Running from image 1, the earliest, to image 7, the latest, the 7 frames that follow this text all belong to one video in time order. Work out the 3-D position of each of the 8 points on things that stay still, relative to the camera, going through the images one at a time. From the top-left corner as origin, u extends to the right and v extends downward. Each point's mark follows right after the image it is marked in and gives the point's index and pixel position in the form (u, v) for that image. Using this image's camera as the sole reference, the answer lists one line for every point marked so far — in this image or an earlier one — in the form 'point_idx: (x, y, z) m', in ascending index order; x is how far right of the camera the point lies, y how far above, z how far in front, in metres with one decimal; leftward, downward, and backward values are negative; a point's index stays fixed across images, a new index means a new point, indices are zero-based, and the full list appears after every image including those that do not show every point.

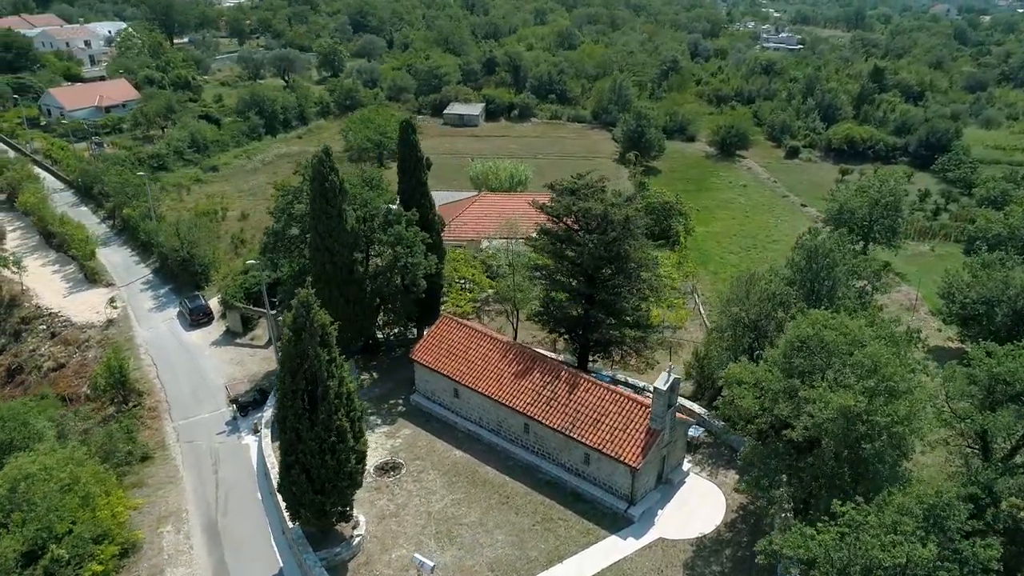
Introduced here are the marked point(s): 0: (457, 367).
0: (-1.5, -2.2, +19.8) m
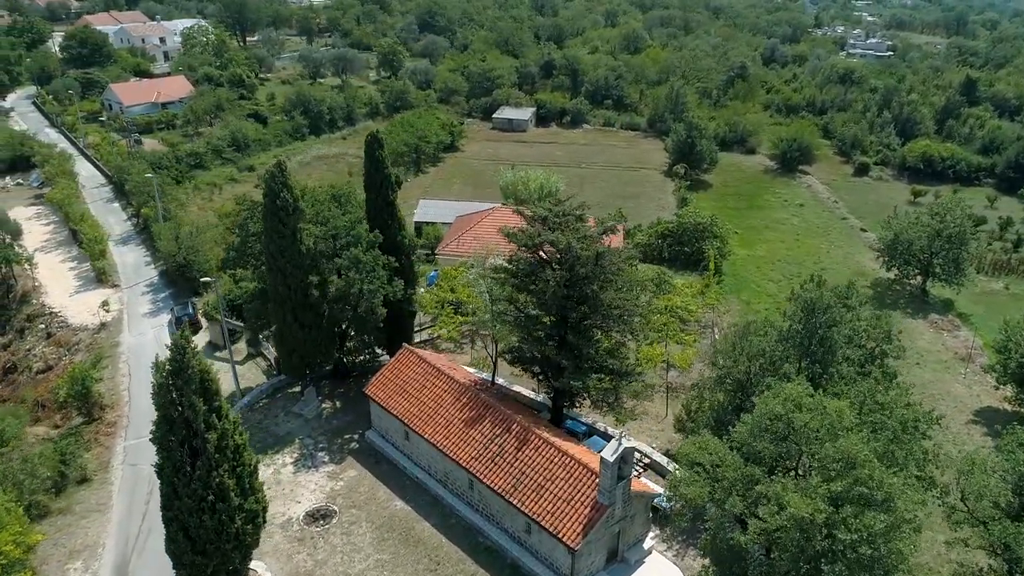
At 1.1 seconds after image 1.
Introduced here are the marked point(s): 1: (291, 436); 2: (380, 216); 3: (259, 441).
0: (-2.7, -3.1, +18.0) m
1: (-6.2, -4.1, +19.8) m
2: (-3.7, +2.0, +19.7) m
3: (-7.0, -4.2, +19.6) m
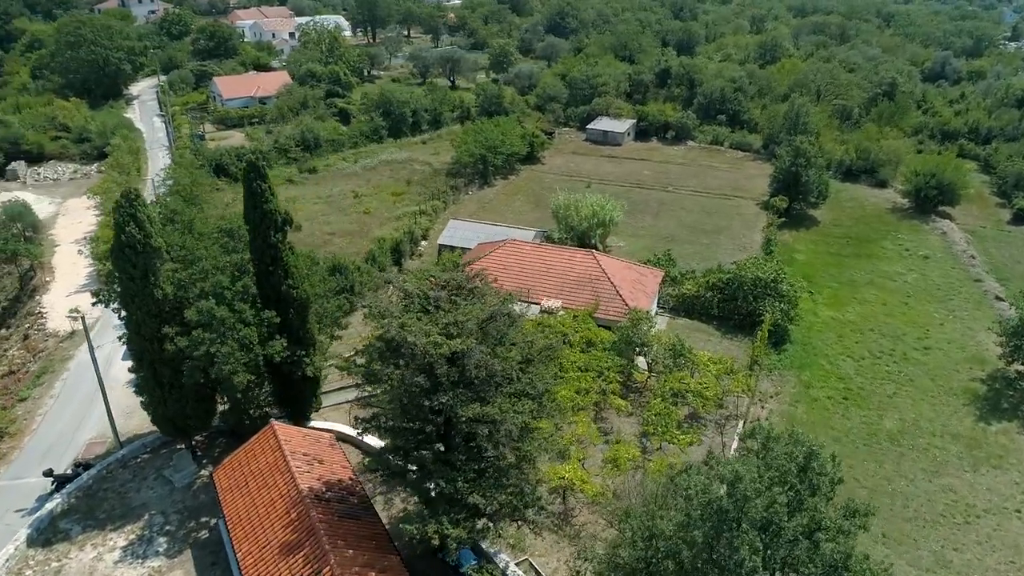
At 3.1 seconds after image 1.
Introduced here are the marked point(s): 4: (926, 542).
0: (-5.5, -4.5, +14.3) m
1: (-8.7, -5.2, +16.7) m
2: (-5.7, +0.7, +16.1) m
3: (-9.6, -5.2, +16.7) m
4: (+10.7, -6.5, +18.3) m
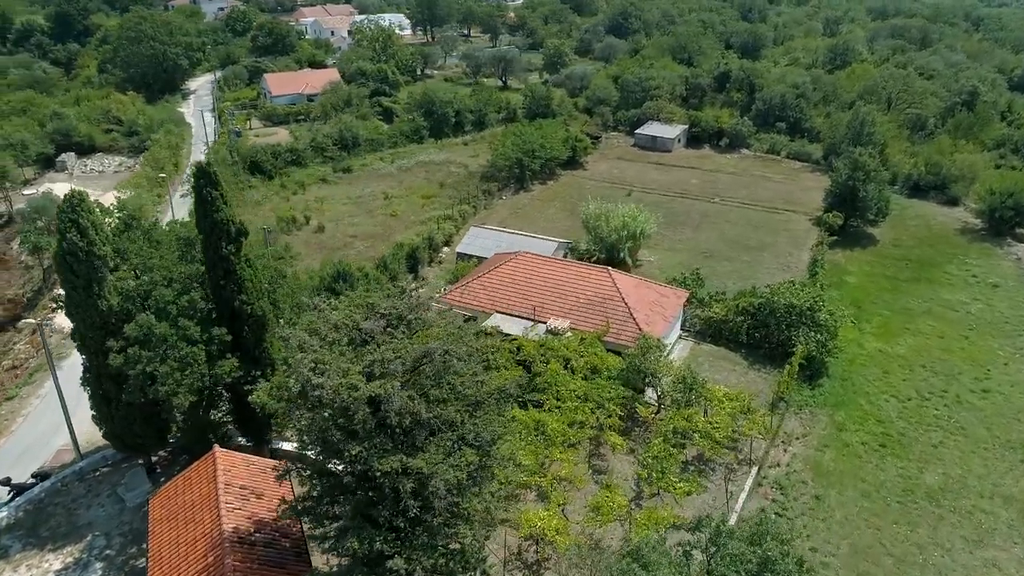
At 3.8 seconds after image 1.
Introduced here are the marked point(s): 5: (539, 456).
0: (-6.5, -4.8, +13.1) m
1: (-9.5, -5.4, +15.9) m
2: (-6.3, +0.4, +15.0) m
3: (-10.3, -5.4, +15.9) m
4: (+9.9, -7.5, +15.8) m
5: (+0.6, -4.3, +18.2) m
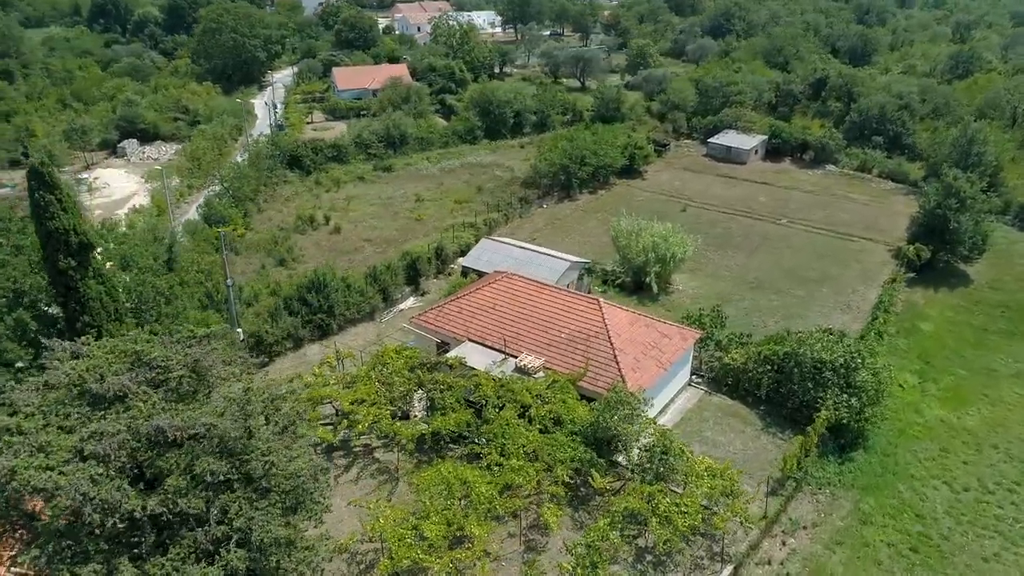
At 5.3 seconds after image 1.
0: (-9.2, -5.1, +11.2) m
1: (-11.8, -5.5, +14.3) m
2: (-8.3, 0.0, +13.0) m
3: (-12.6, -5.4, +14.5) m
4: (+7.2, -9.0, +11.5) m
5: (-1.4, -5.1, +15.2) m
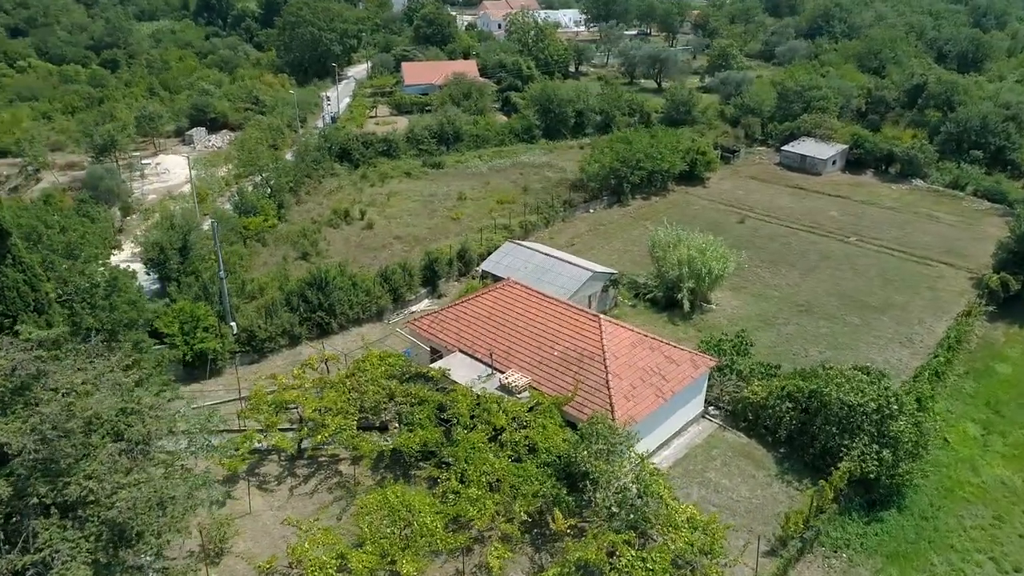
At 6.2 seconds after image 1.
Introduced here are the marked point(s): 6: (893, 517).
0: (-10.8, -4.8, +10.8) m
1: (-13.1, -5.0, +14.2) m
2: (-9.5, +0.3, +12.4) m
3: (-13.8, -4.9, +14.5) m
4: (+5.3, -9.6, +9.1) m
5: (-2.6, -5.3, +13.8) m
6: (+9.7, -5.9, +18.1) m
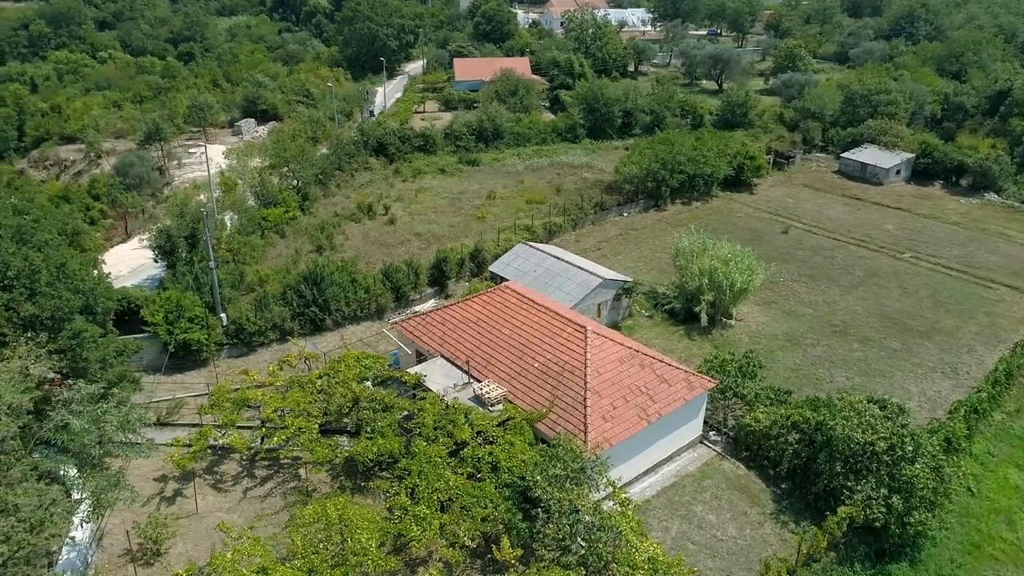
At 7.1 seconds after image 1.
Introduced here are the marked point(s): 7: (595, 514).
0: (-12.3, -4.4, +10.7) m
1: (-14.2, -4.5, +14.4) m
2: (-10.5, +0.6, +12.2) m
3: (-14.9, -4.4, +14.7) m
4: (+3.3, -10.0, +7.5) m
5: (-3.8, -5.3, +13.0) m
6: (+8.8, -6.4, +16.0) m
7: (+1.7, -4.5, +14.2) m
